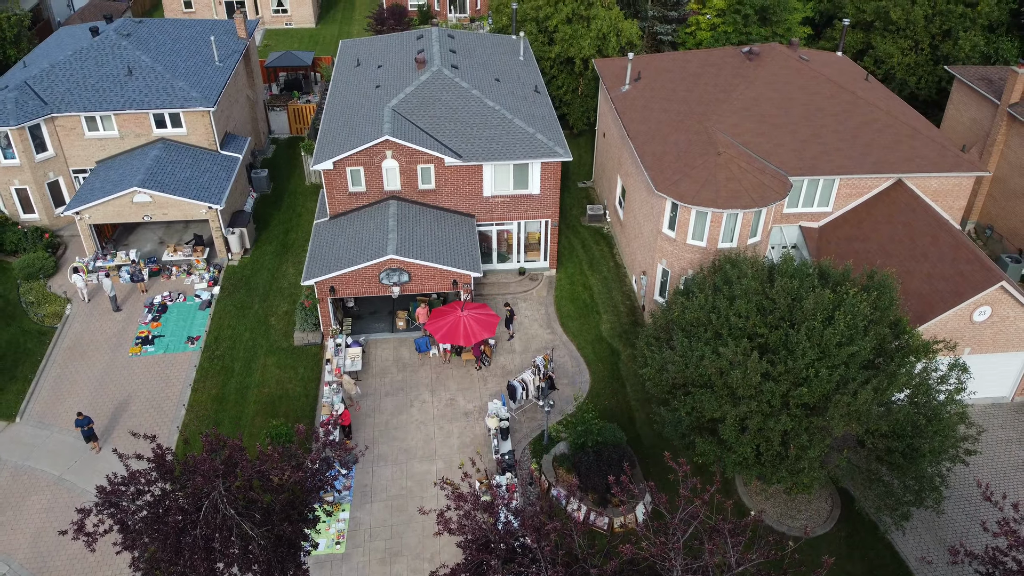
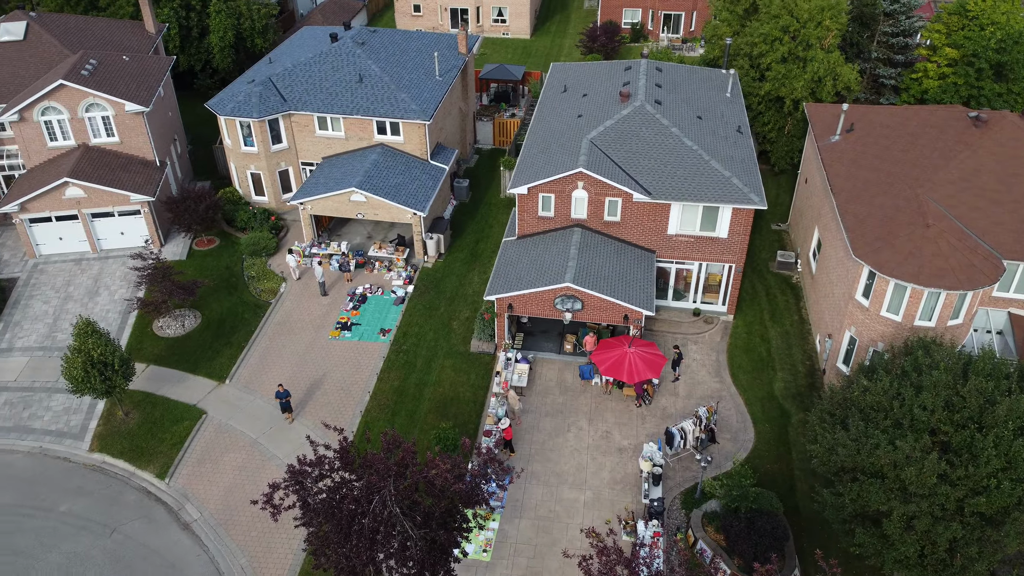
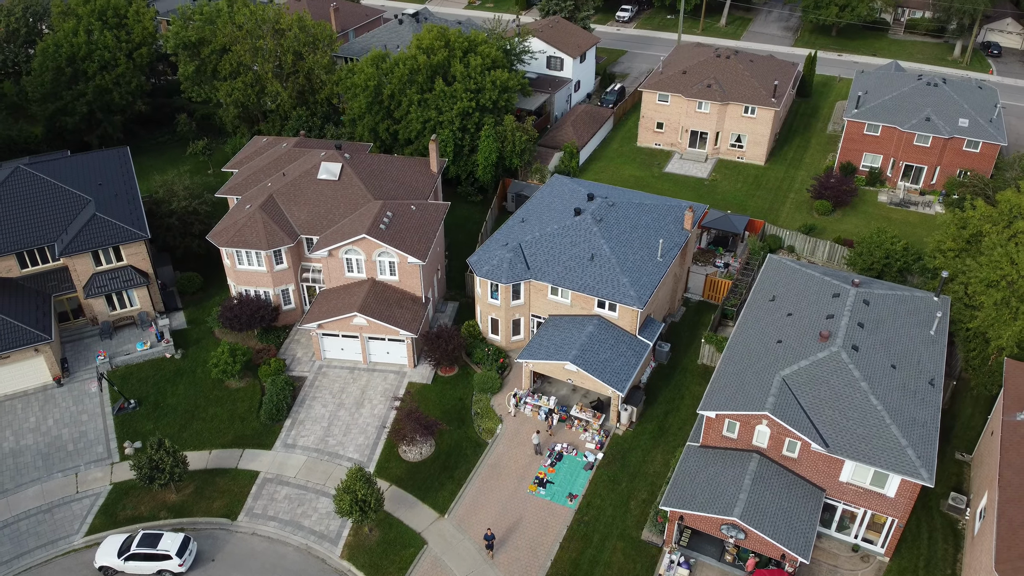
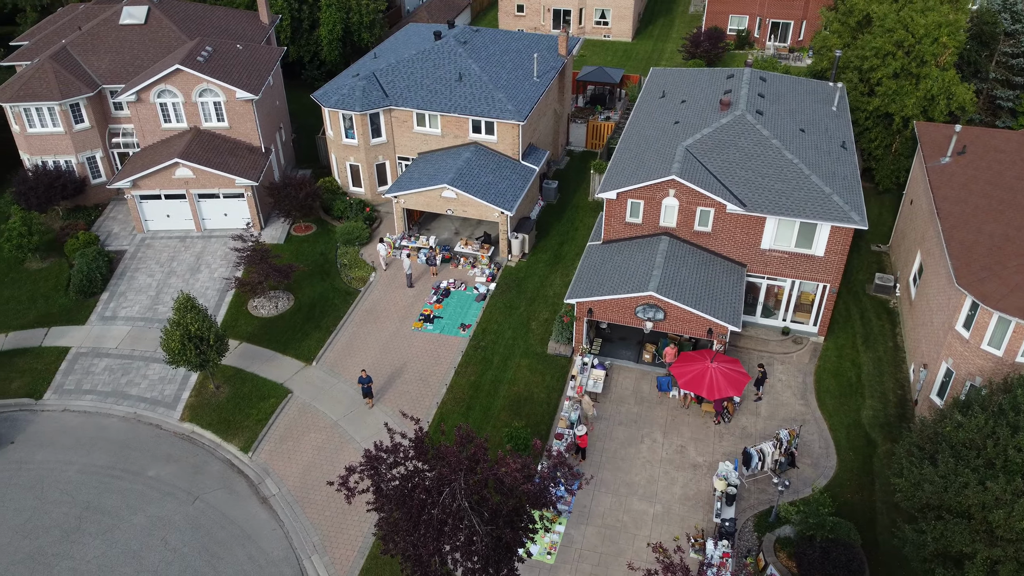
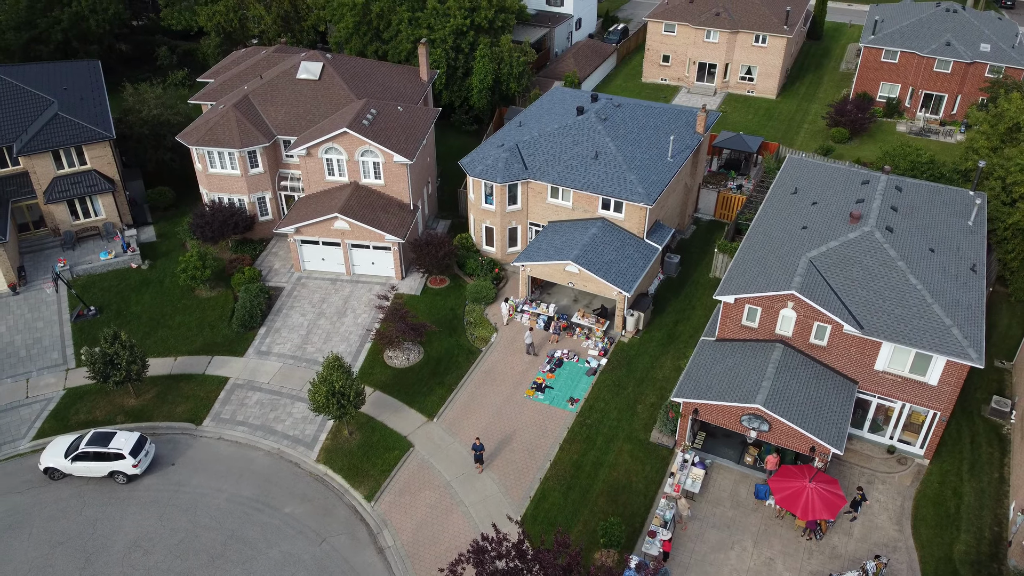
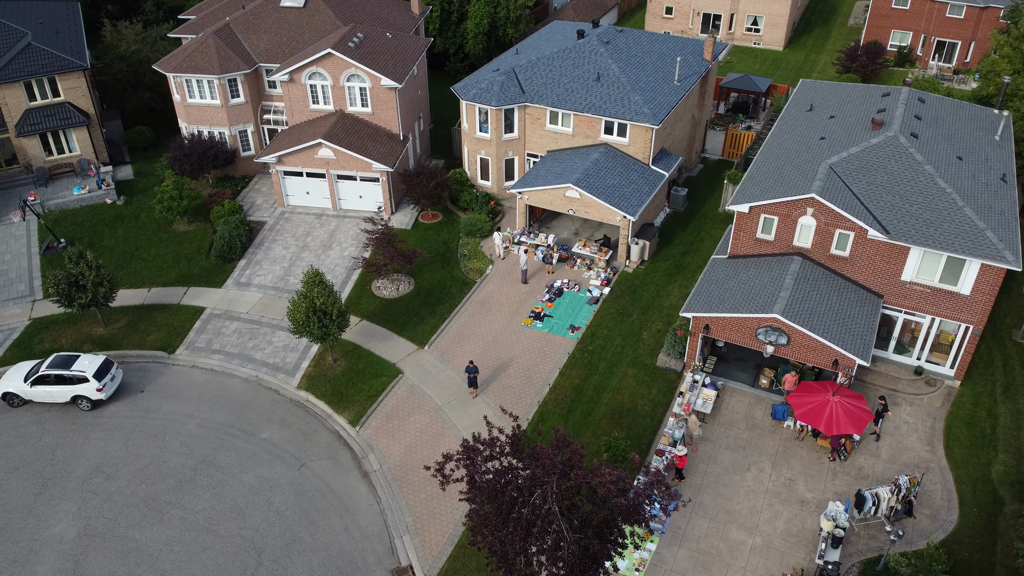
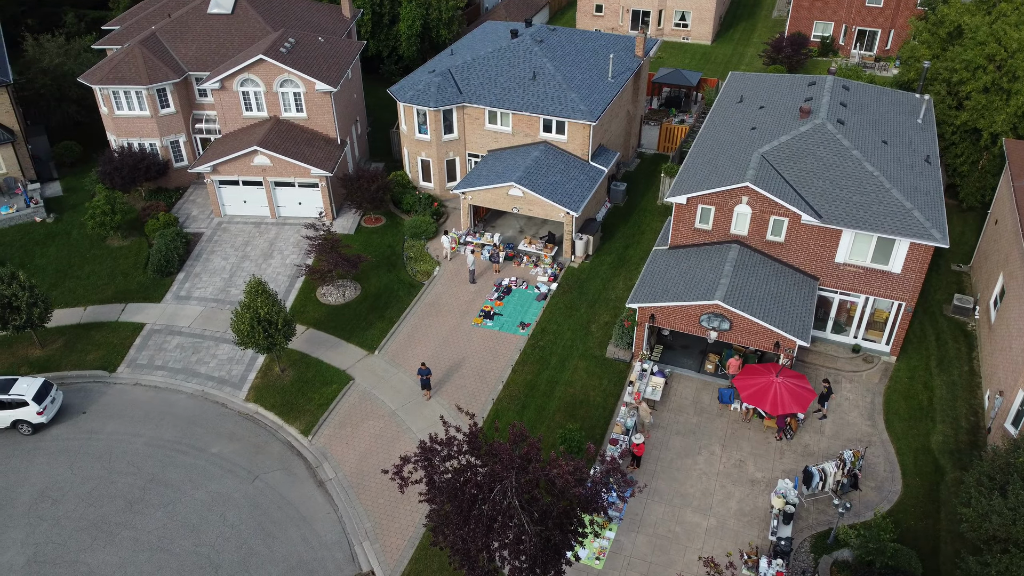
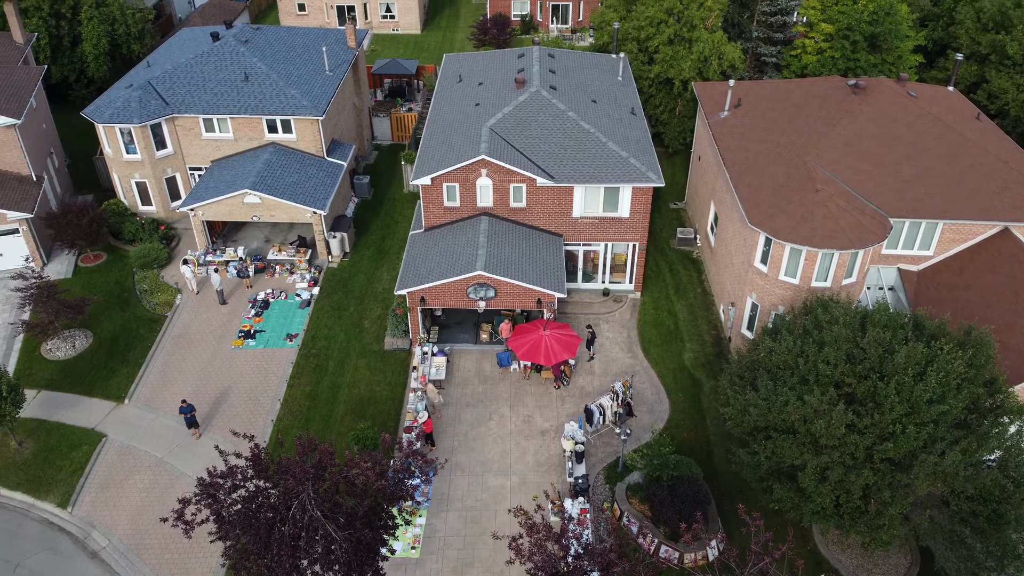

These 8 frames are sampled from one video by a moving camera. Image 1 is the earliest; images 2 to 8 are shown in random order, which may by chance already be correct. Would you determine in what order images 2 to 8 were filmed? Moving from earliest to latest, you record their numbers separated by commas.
8, 2, 4, 7, 6, 5, 3
